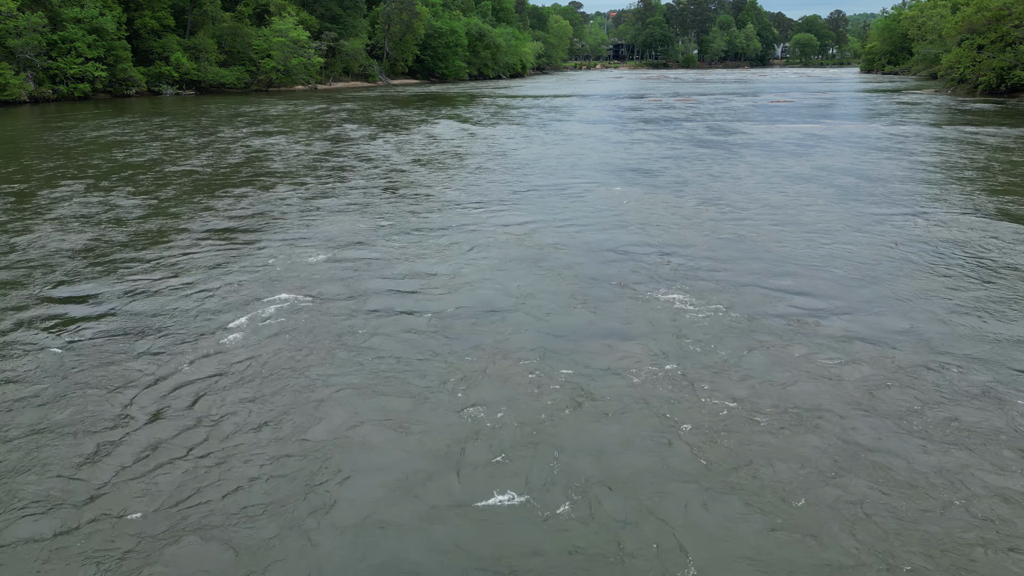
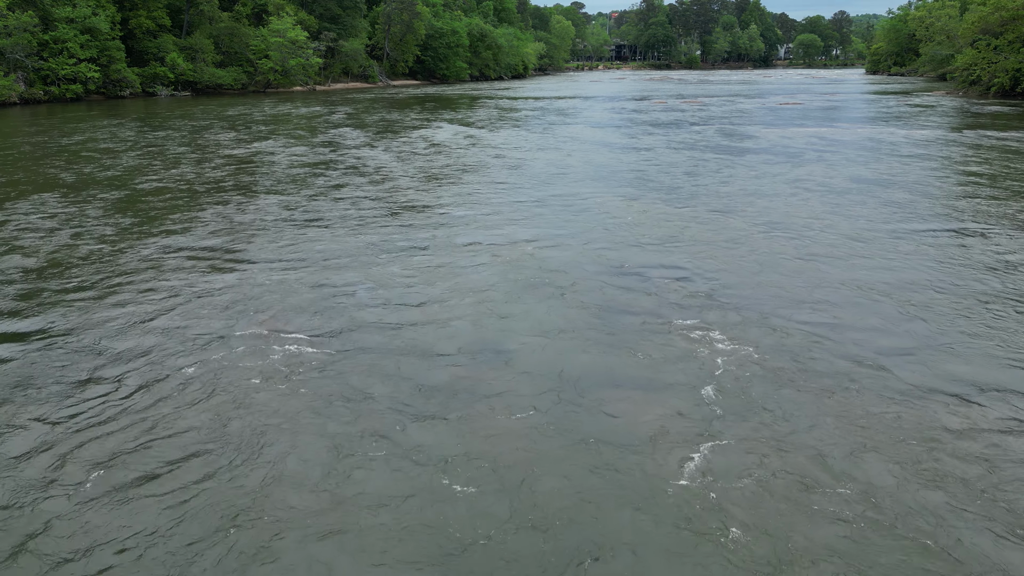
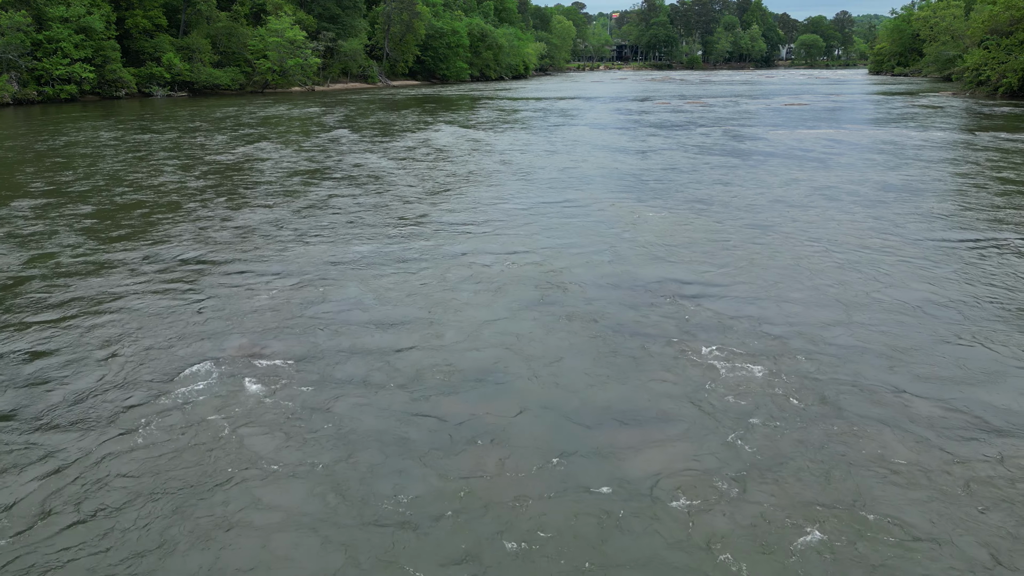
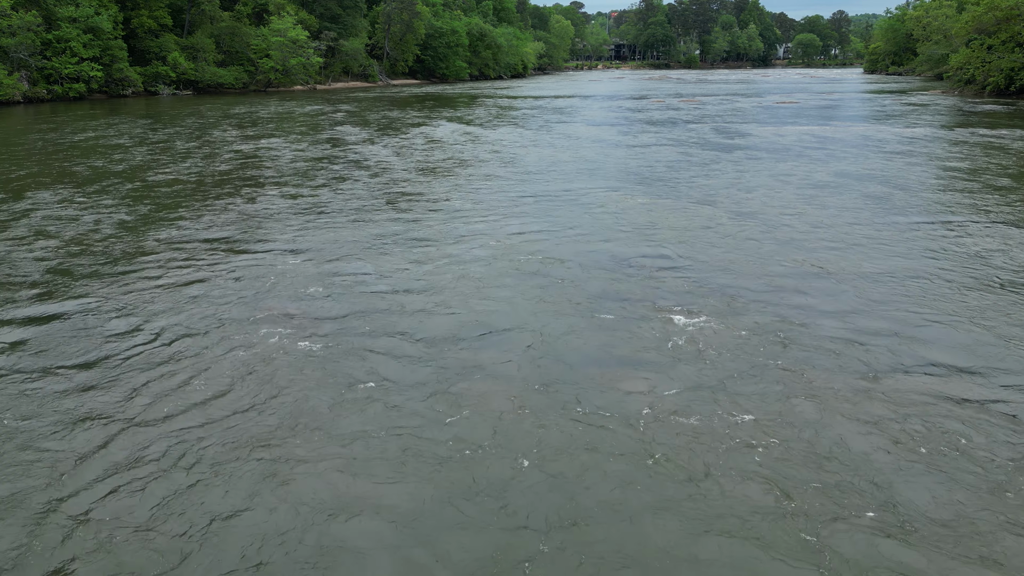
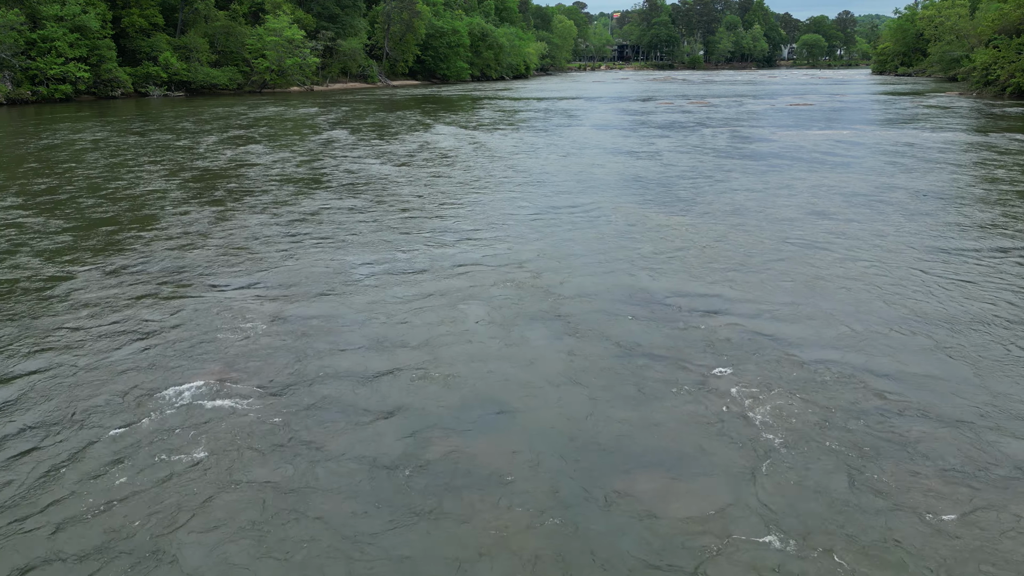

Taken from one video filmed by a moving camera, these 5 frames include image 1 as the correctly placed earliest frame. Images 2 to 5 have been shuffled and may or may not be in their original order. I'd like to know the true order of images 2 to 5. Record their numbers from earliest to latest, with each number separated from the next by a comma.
4, 2, 3, 5
